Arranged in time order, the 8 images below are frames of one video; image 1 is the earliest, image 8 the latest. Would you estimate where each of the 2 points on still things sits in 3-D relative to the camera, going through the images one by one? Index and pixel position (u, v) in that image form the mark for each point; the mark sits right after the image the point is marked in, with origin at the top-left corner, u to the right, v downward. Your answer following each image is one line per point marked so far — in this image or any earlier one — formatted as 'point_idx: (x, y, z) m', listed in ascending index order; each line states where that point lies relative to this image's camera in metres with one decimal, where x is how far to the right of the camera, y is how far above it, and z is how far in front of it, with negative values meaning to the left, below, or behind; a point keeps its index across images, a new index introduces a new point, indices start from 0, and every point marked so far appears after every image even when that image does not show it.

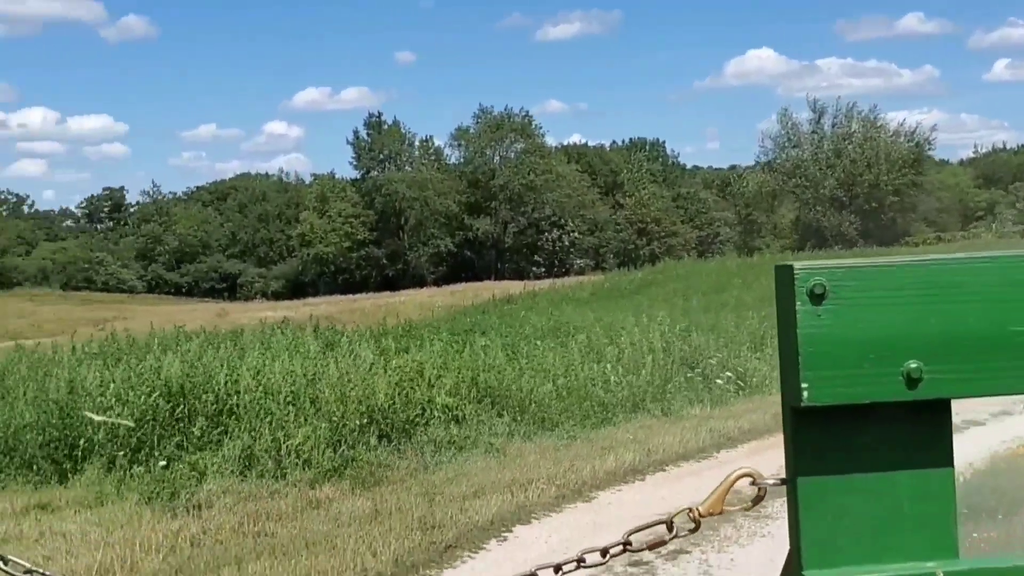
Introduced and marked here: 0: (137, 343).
0: (-4.5, -0.7, +15.8) m
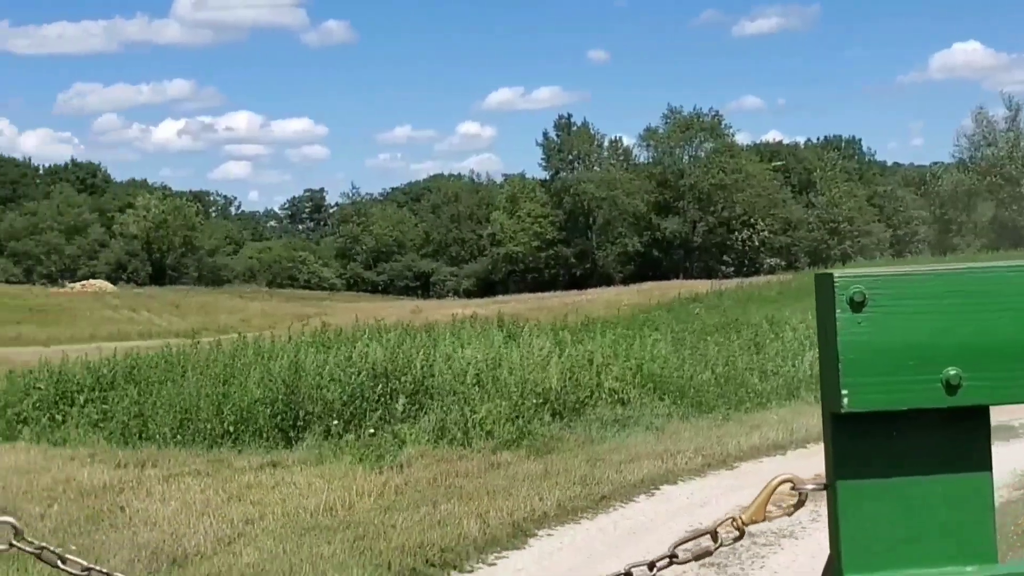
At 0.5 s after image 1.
0: (-2.2, -0.6, +17.8) m
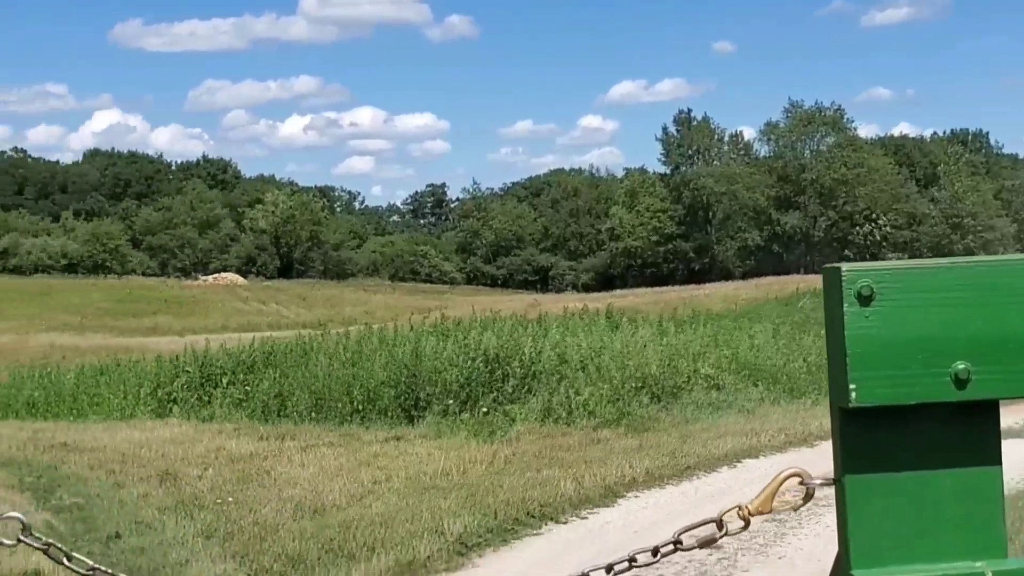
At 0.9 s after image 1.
0: (-0.7, -0.5, +19.0) m
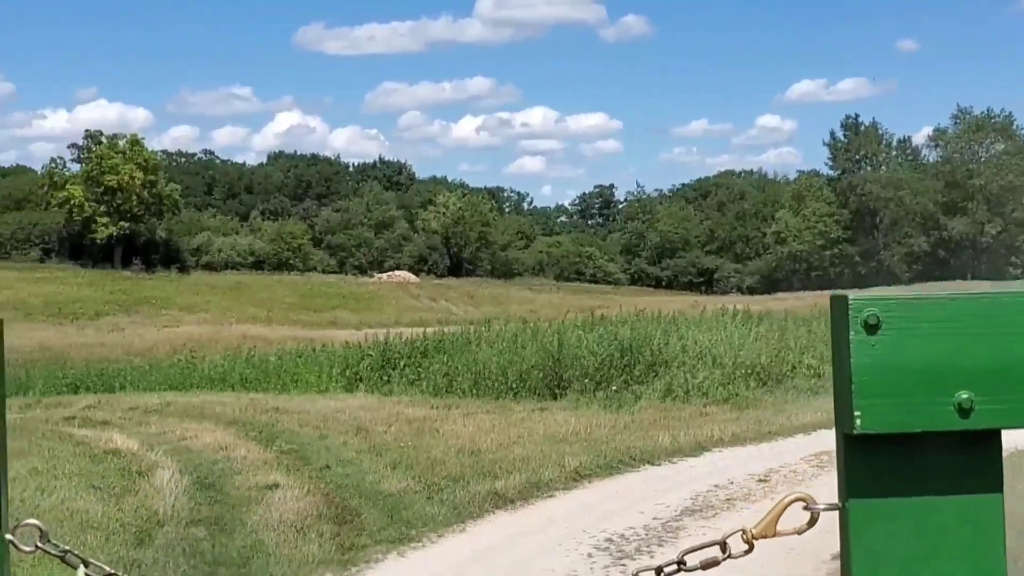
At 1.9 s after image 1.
0: (+1.6, -0.5, +21.6) m
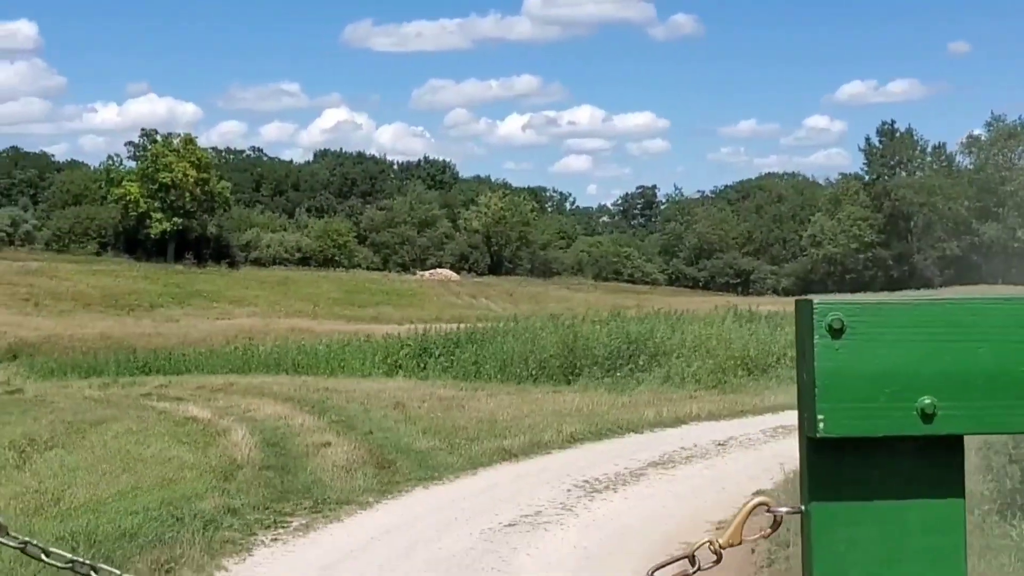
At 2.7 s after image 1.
0: (+2.0, -0.5, +23.9) m
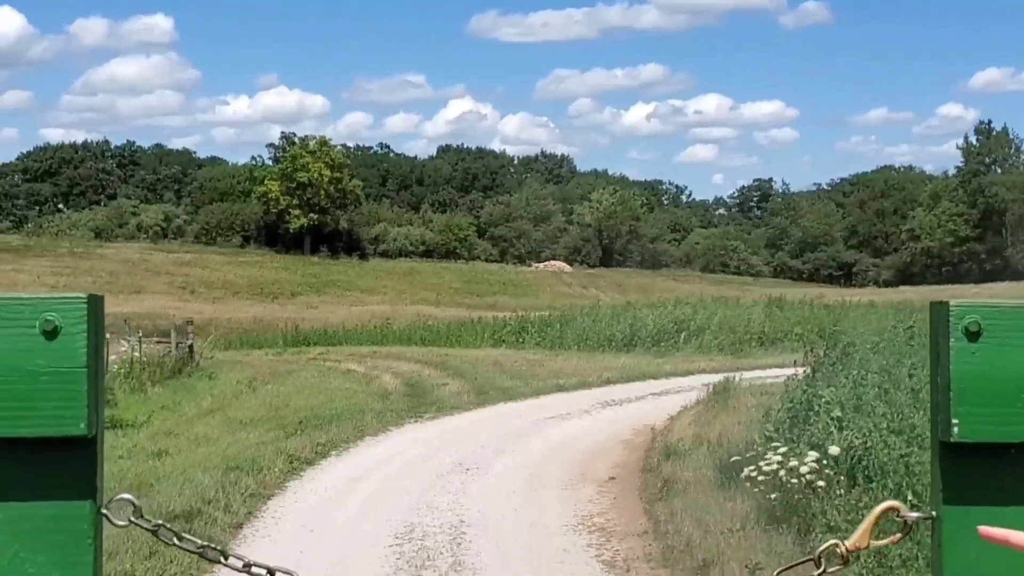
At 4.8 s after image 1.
0: (+3.9, -0.3, +29.7) m
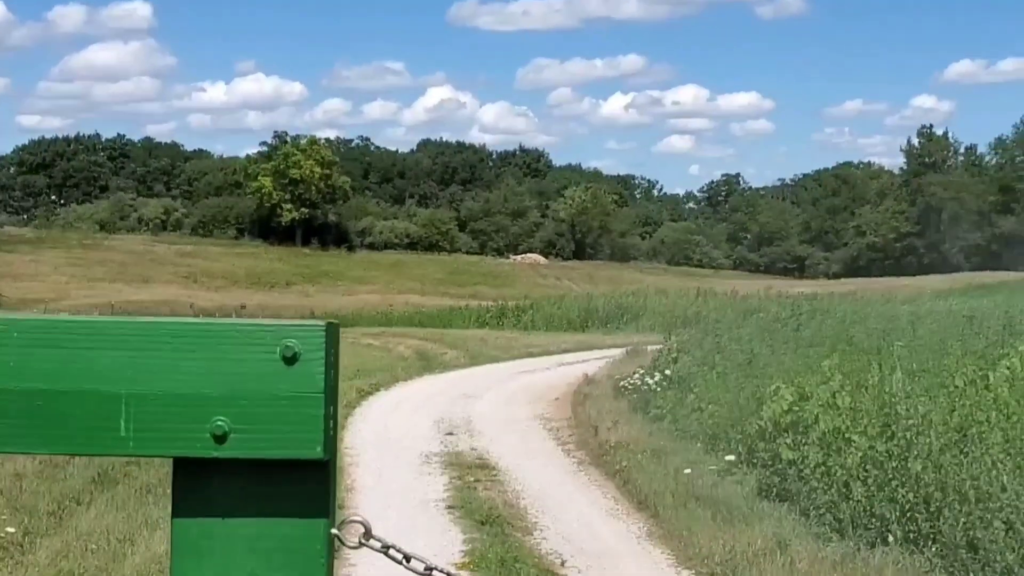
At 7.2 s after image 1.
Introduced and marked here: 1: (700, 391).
0: (+3.3, -0.1, +36.6) m
1: (+1.8, -1.0, +12.8) m
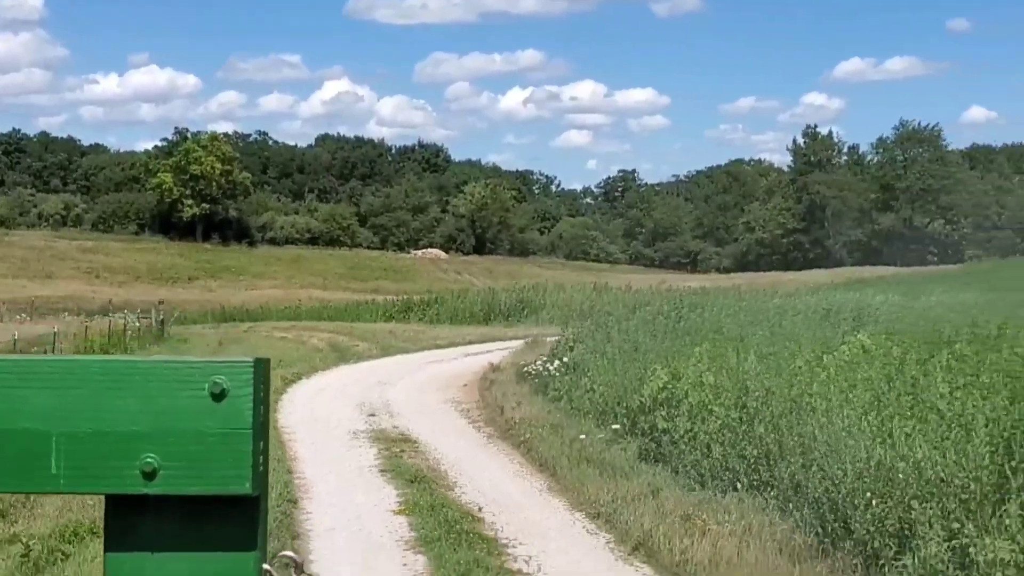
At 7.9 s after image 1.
0: (+0.6, 0.0, +38.5) m
1: (+0.9, -1.0, +14.8) m
